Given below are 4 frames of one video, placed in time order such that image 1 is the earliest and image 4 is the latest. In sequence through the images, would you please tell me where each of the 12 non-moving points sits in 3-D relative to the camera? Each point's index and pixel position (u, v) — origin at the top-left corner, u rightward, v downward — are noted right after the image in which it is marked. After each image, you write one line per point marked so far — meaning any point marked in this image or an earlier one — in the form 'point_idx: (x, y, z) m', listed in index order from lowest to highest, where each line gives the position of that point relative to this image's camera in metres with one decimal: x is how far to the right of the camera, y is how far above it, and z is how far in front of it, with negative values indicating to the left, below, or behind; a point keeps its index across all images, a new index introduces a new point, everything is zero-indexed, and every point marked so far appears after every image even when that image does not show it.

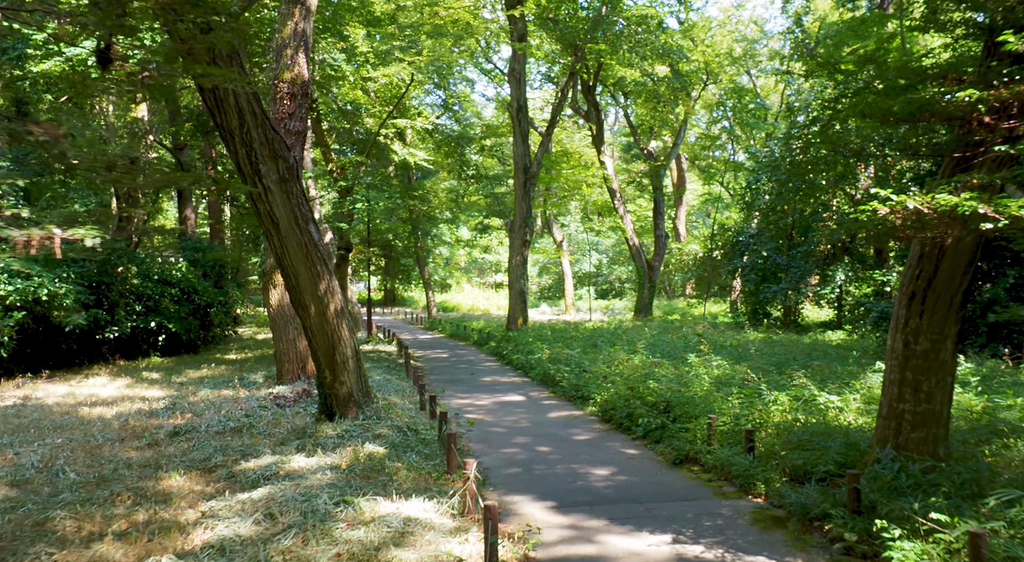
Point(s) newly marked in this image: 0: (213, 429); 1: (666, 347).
0: (-3.5, -1.7, +10.0) m
1: (+2.9, -1.2, +15.8) m
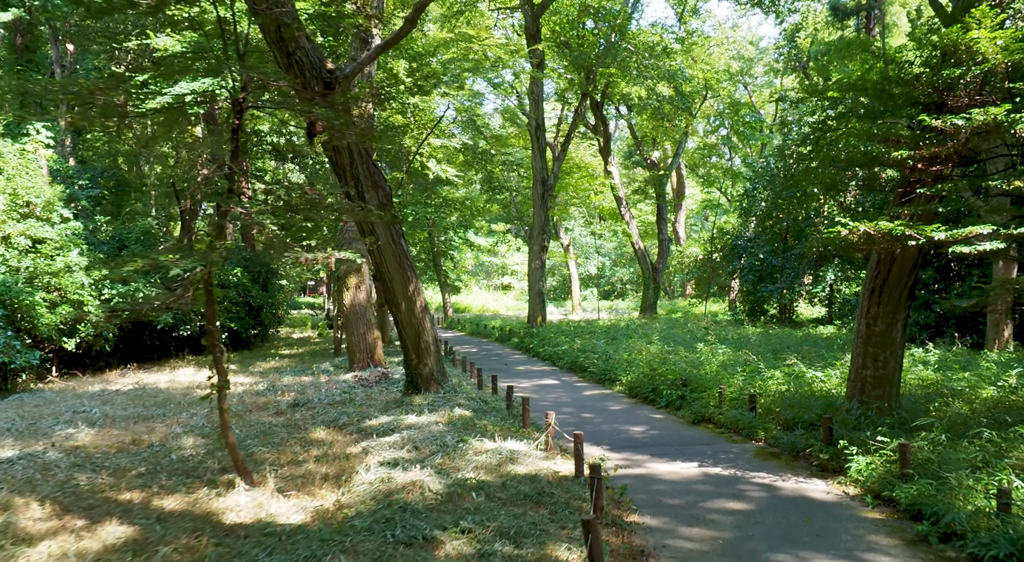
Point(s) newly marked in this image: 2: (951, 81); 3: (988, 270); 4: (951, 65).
0: (-2.7, -1.8, +12.5) m
1: (+3.6, -1.2, +18.4) m
2: (+4.3, +1.9, +8.4) m
3: (+8.9, +0.2, +15.9) m
4: (+4.3, +2.1, +8.4) m
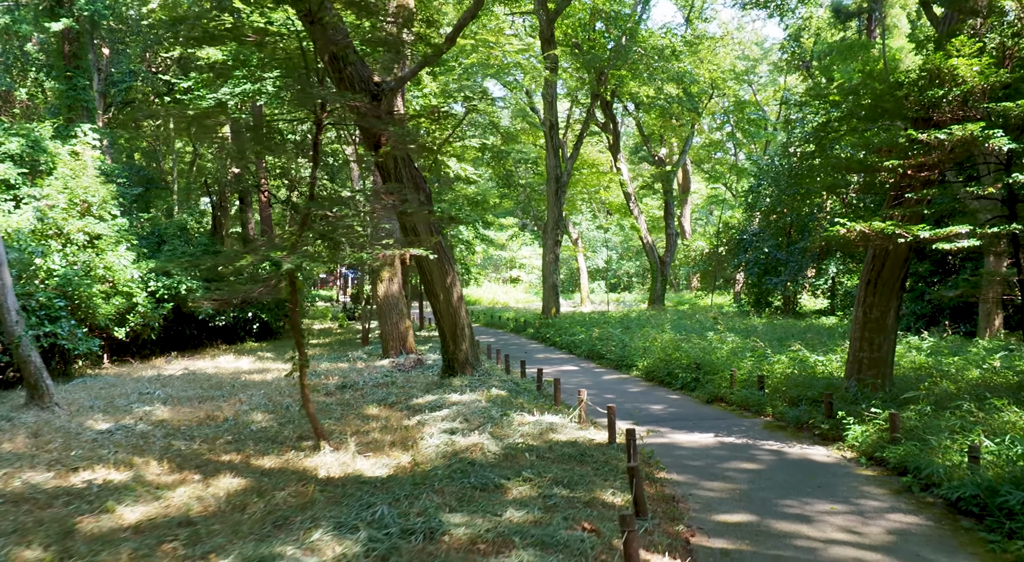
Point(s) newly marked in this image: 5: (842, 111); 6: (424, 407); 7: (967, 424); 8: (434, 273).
0: (-2.3, -1.6, +13.7) m
1: (+4.0, -1.1, +19.6) m
2: (+4.7, +2.0, +9.5) m
3: (+9.4, +0.4, +17.1) m
4: (+4.7, +2.2, +9.5) m
5: (+4.1, +2.1, +10.5) m
6: (-1.1, -1.7, +11.2) m
7: (+4.4, -1.4, +8.2) m
8: (-1.2, +0.1, +13.5) m
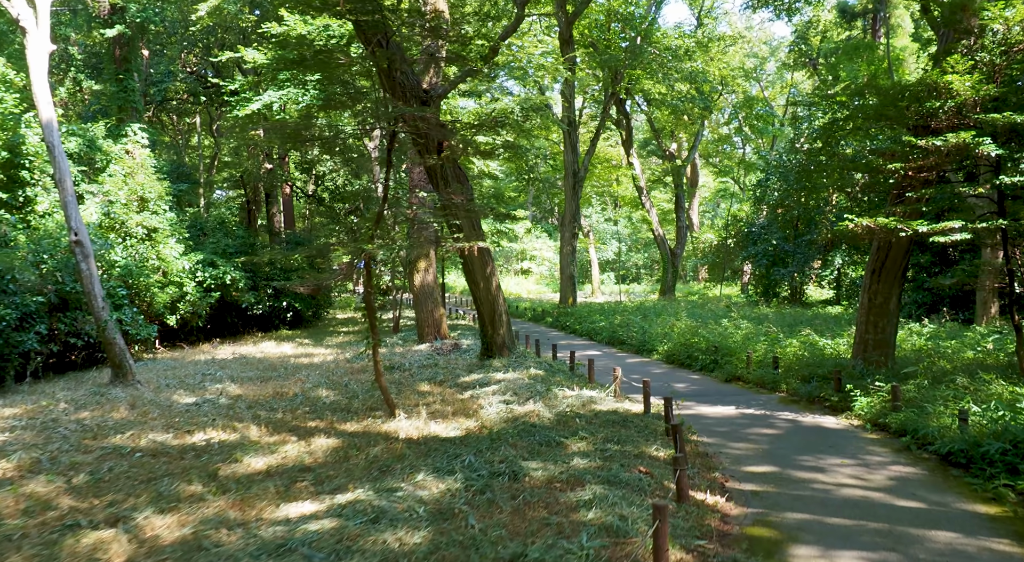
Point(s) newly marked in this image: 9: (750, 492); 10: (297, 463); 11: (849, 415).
0: (-1.7, -1.5, +14.9) m
1: (+4.6, -0.8, +20.8) m
2: (+5.3, +2.1, +10.7) m
3: (+10.0, +0.6, +18.3) m
4: (+5.3, +2.3, +10.7) m
5: (+4.6, +2.3, +11.7) m
6: (-0.6, -1.5, +12.4) m
7: (+5.0, -1.3, +9.4) m
8: (-0.7, +0.3, +14.7) m
9: (+2.1, -1.9, +7.7) m
10: (-1.9, -1.6, +7.6) m
11: (+3.9, -1.6, +10.0) m
